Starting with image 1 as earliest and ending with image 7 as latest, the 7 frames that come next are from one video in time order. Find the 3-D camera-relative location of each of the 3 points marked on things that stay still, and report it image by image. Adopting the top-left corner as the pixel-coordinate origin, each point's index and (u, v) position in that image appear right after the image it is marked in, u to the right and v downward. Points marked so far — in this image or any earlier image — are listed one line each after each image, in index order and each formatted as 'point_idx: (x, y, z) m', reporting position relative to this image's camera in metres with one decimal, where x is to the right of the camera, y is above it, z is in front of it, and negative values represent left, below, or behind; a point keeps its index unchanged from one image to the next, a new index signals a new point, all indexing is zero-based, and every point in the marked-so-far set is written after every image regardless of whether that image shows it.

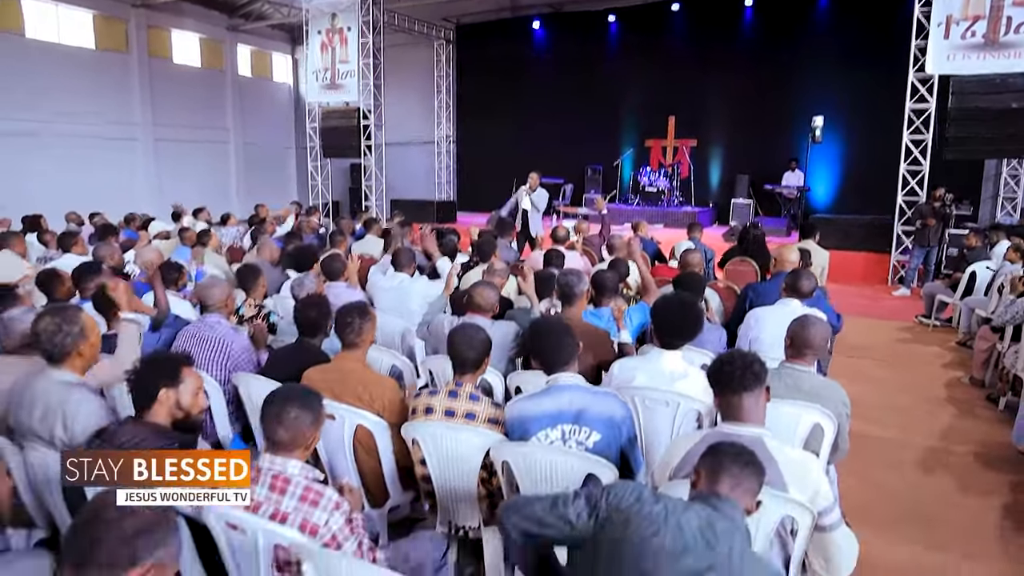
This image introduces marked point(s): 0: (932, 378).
0: (+3.1, -0.7, +5.4) m
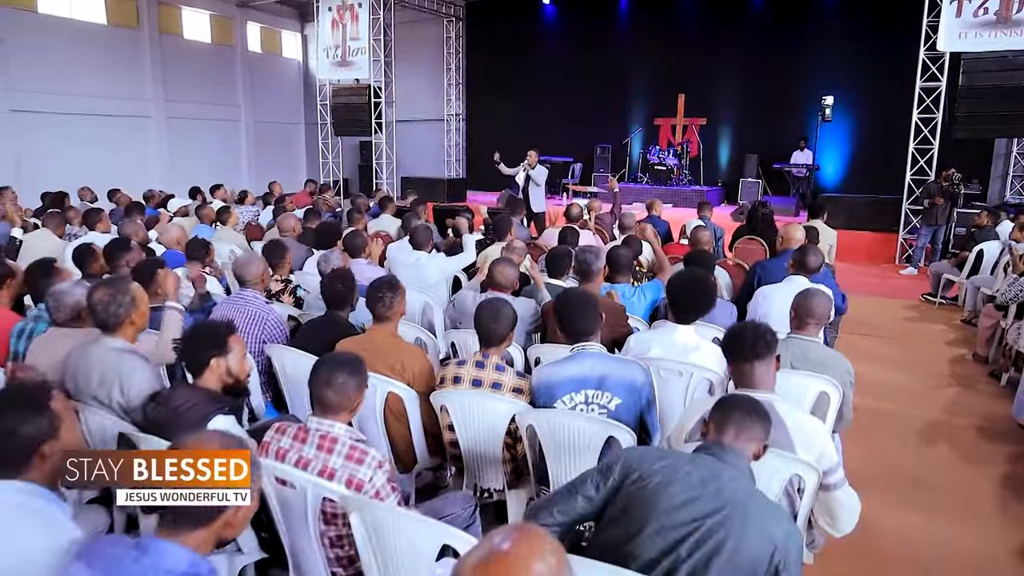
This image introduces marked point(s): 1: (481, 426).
0: (+3.2, -0.5, +5.5) m
1: (-0.1, -0.4, +2.4) m
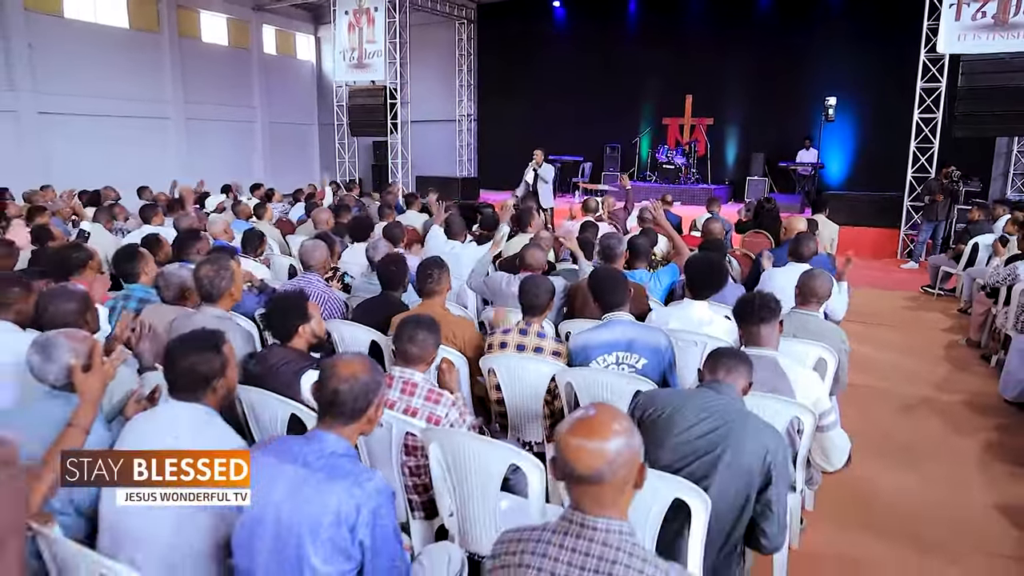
0: (+3.4, -0.4, +5.9) m
1: (0.0, -0.4, +2.8) m
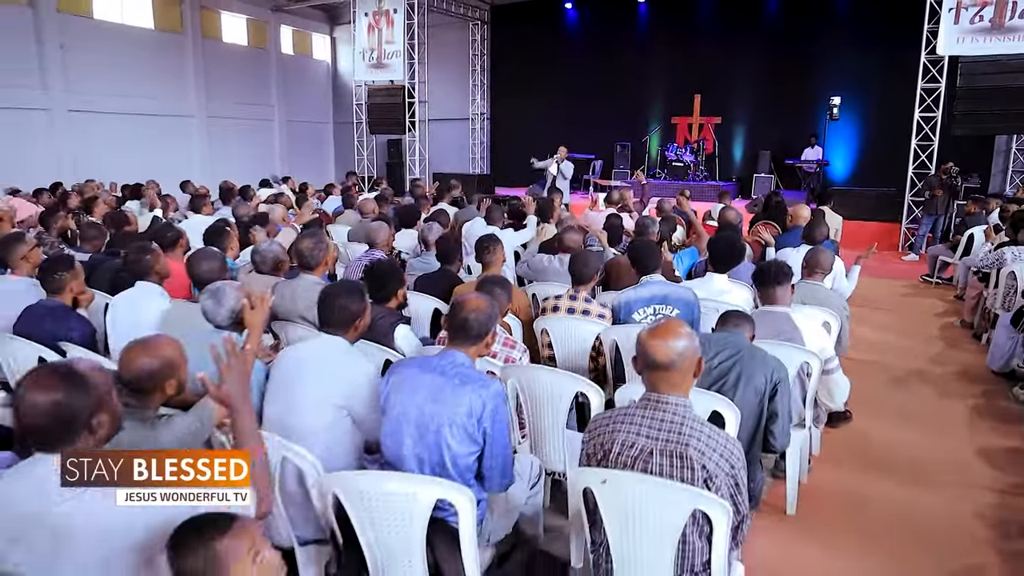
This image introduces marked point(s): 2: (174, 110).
0: (+3.6, -0.3, +6.4) m
1: (+0.3, -0.2, +3.3) m
2: (-7.1, +3.8, +15.5) m
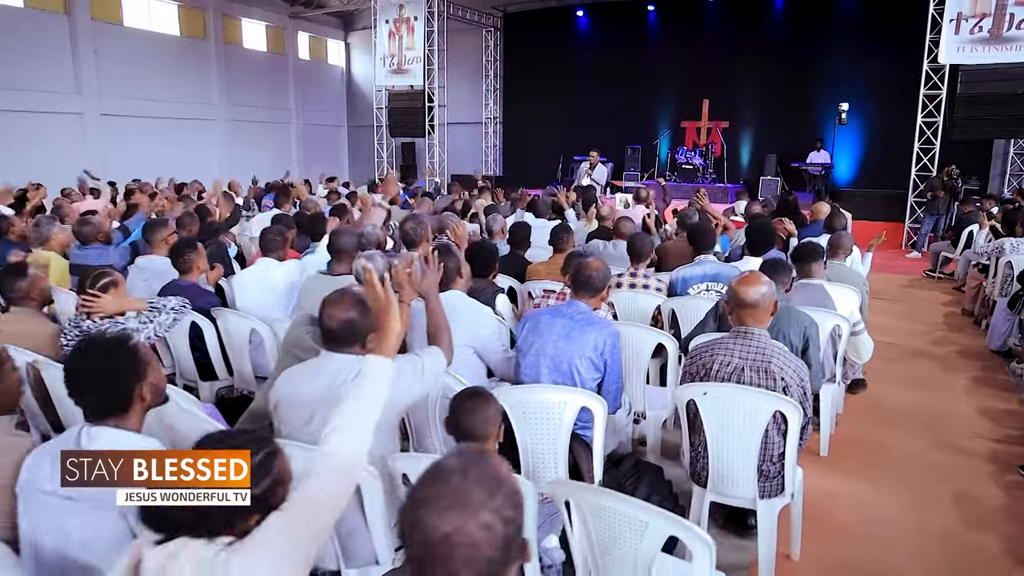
0: (+4.0, -0.2, +6.9) m
1: (+0.6, -0.1, +3.8) m
2: (-6.7, +3.8, +16.0) m
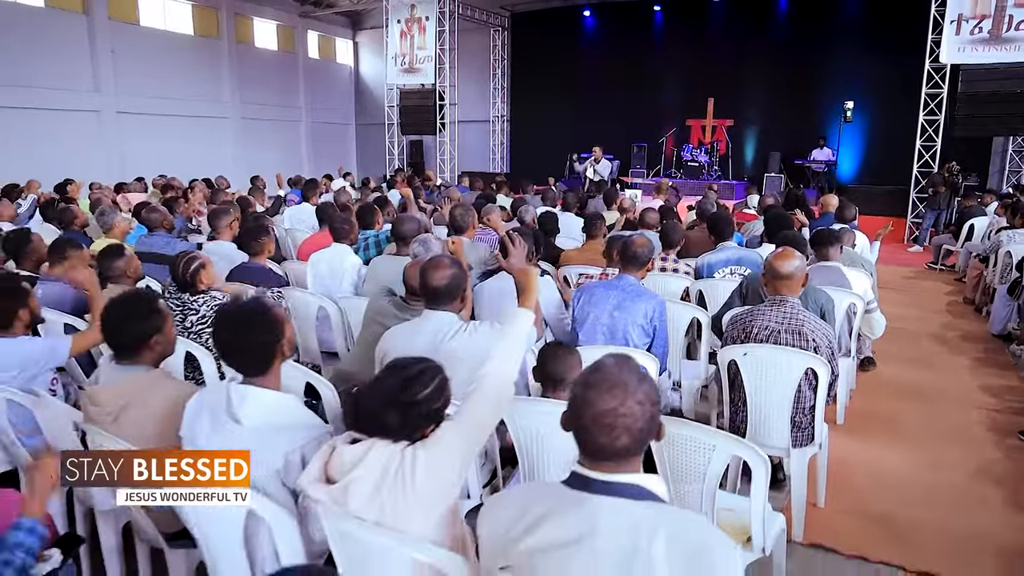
0: (+4.2, -0.1, +7.3) m
1: (+0.9, 0.0, +4.2) m
2: (-6.5, +3.9, +16.3) m
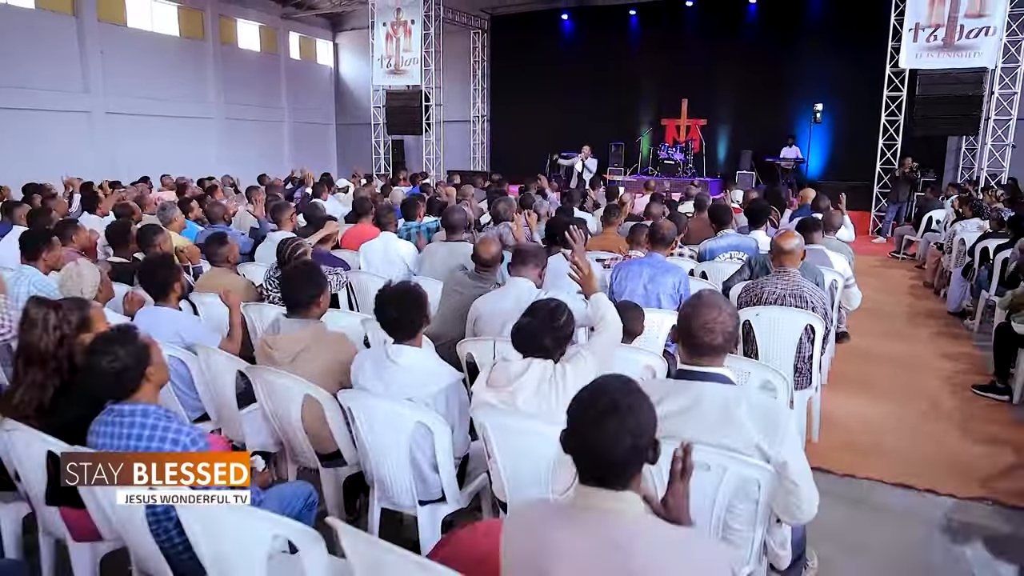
0: (+4.3, +0.1, +8.1) m
1: (+1.1, +0.1, +4.8) m
2: (-6.9, +4.0, +16.6) m
